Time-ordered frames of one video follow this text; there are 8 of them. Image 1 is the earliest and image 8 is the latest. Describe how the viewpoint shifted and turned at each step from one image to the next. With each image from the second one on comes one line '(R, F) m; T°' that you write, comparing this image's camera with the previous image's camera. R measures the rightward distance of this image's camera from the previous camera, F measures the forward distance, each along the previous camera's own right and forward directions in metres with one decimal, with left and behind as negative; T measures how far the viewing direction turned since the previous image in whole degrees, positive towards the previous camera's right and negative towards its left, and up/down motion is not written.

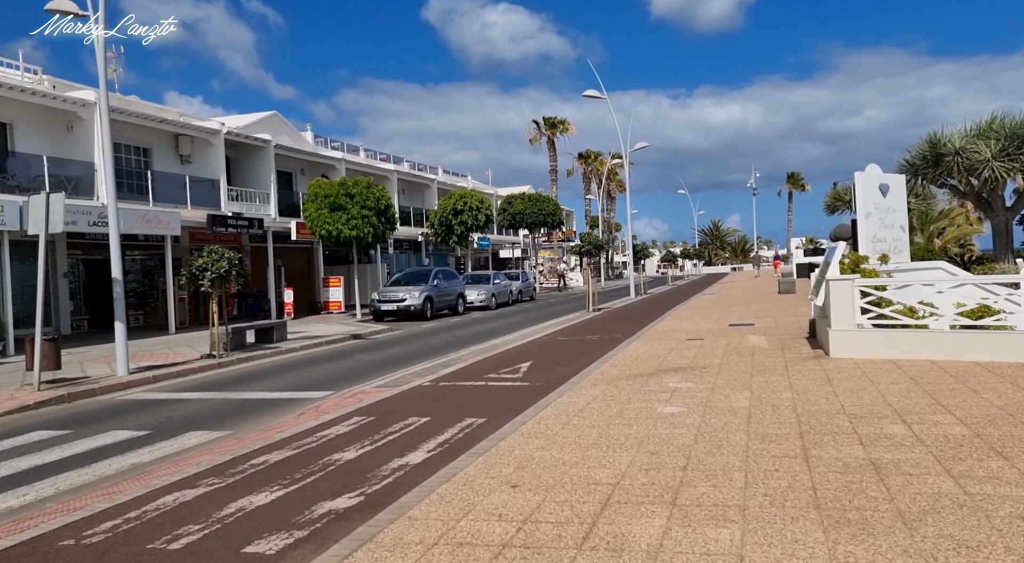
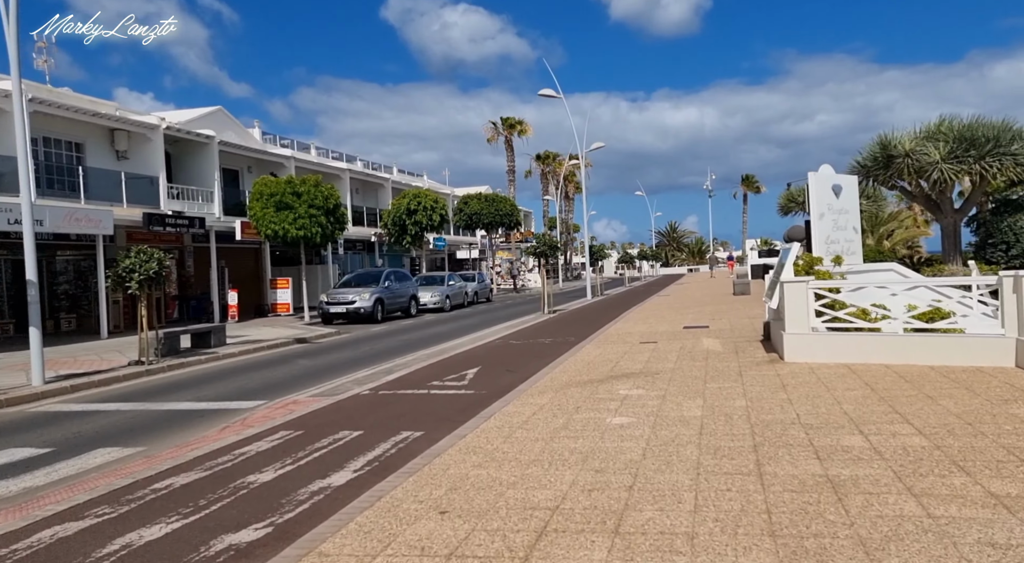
(+0.3, +0.6) m; +4°
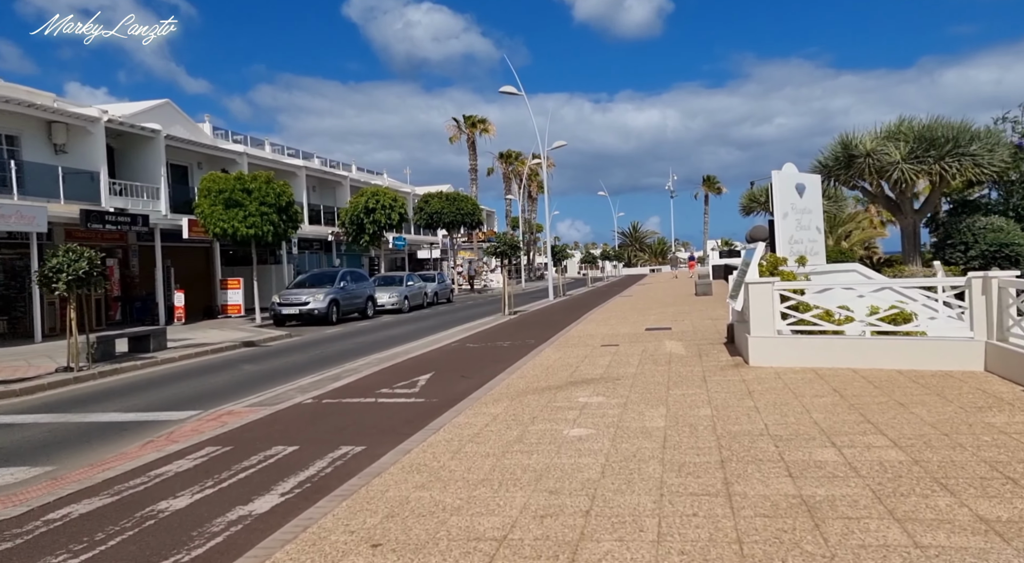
(+0.2, +0.6) m; +3°
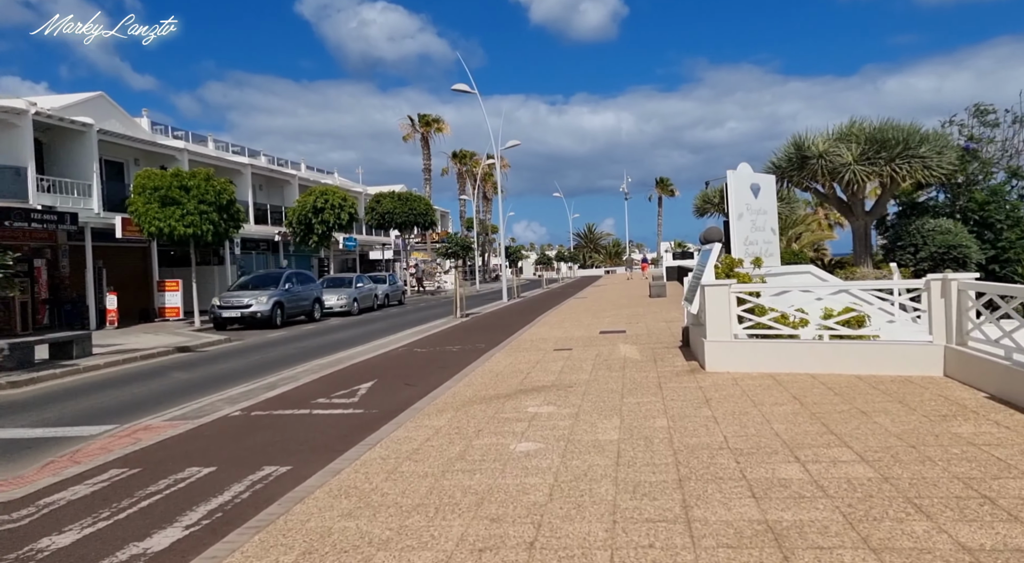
(+0.1, +0.6) m; +4°
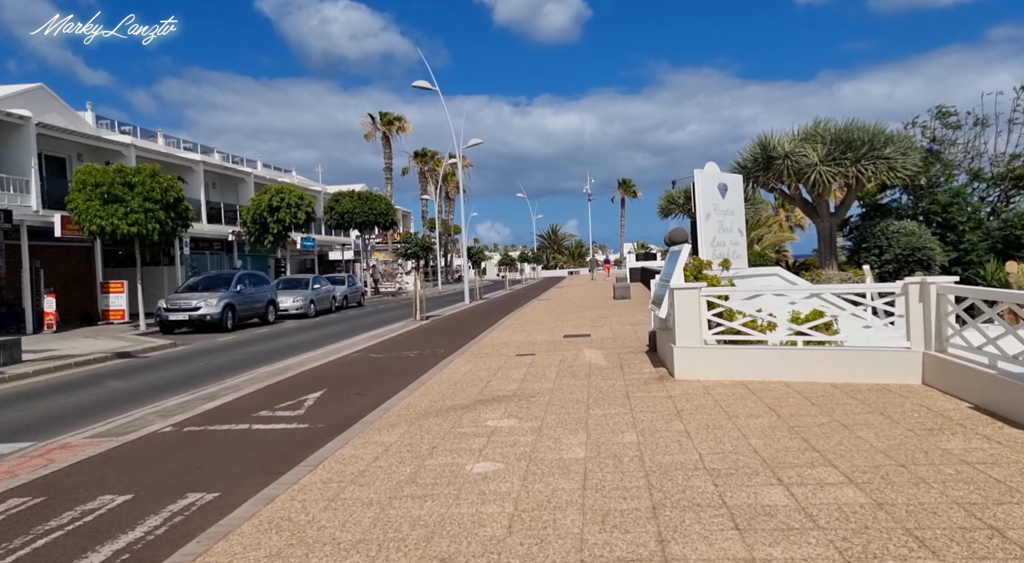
(+0.1, +0.6) m; +3°
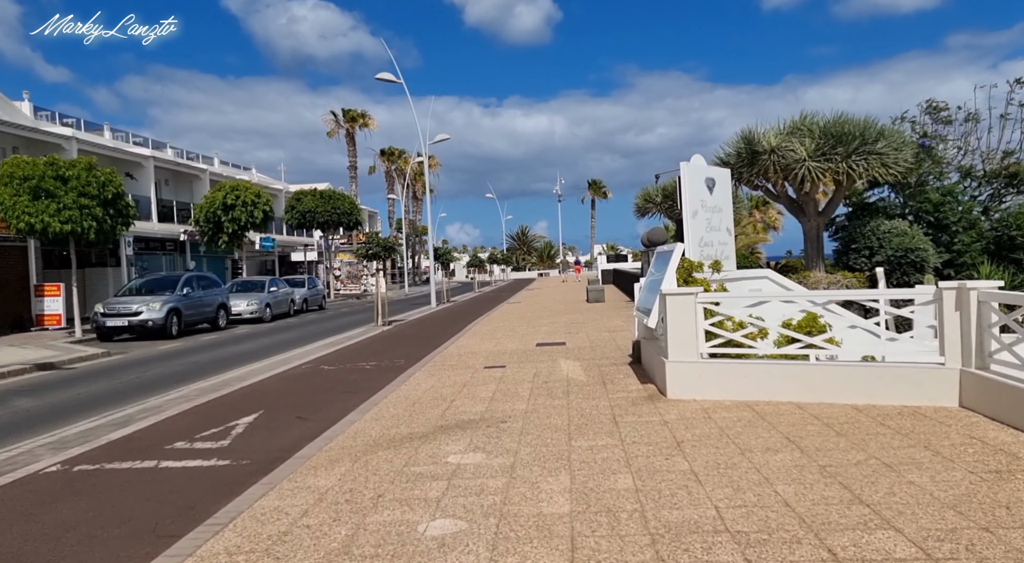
(0.0, +1.2) m; +3°
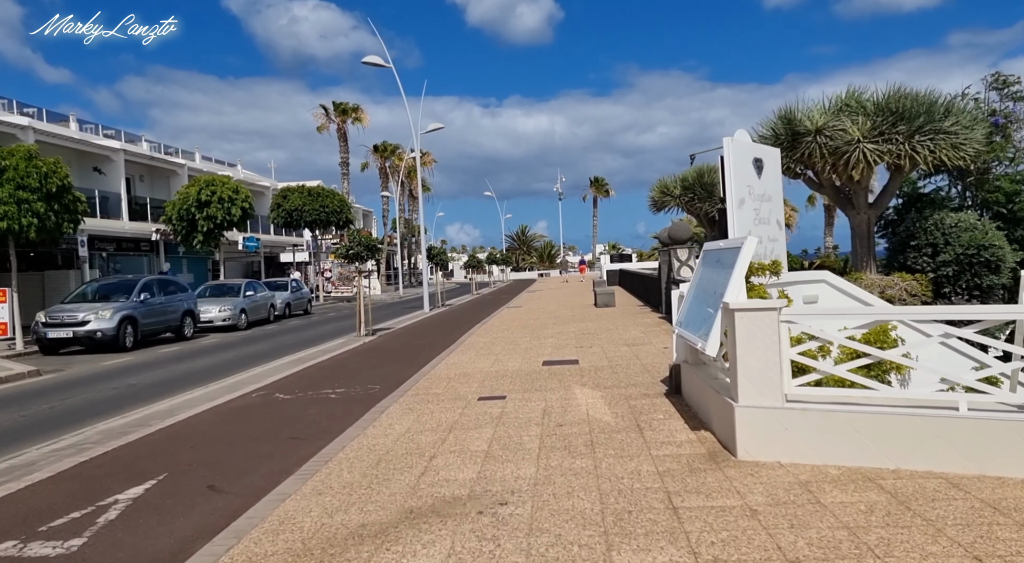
(0.0, +2.3) m; 0°
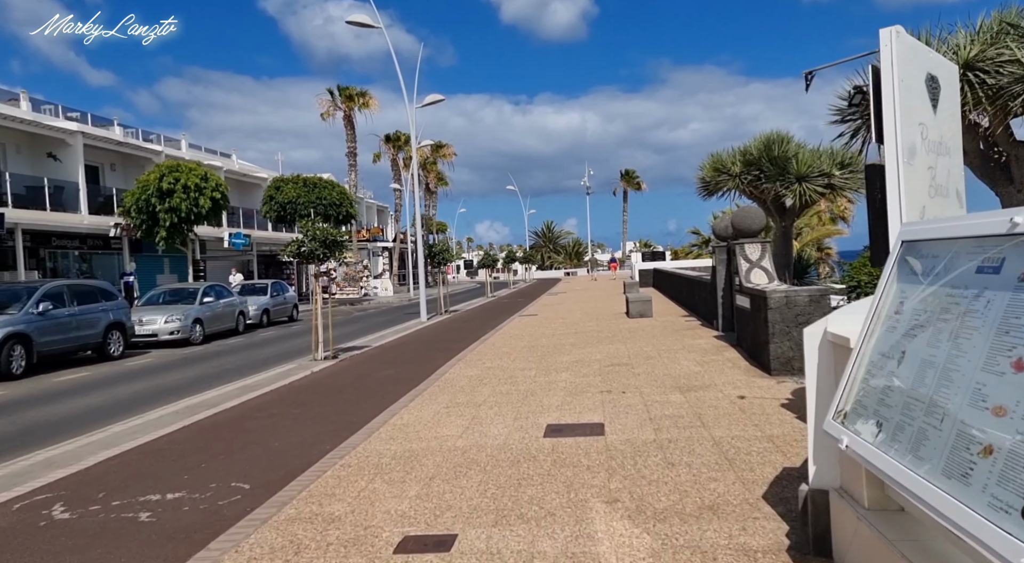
(+0.5, +4.2) m; -3°
